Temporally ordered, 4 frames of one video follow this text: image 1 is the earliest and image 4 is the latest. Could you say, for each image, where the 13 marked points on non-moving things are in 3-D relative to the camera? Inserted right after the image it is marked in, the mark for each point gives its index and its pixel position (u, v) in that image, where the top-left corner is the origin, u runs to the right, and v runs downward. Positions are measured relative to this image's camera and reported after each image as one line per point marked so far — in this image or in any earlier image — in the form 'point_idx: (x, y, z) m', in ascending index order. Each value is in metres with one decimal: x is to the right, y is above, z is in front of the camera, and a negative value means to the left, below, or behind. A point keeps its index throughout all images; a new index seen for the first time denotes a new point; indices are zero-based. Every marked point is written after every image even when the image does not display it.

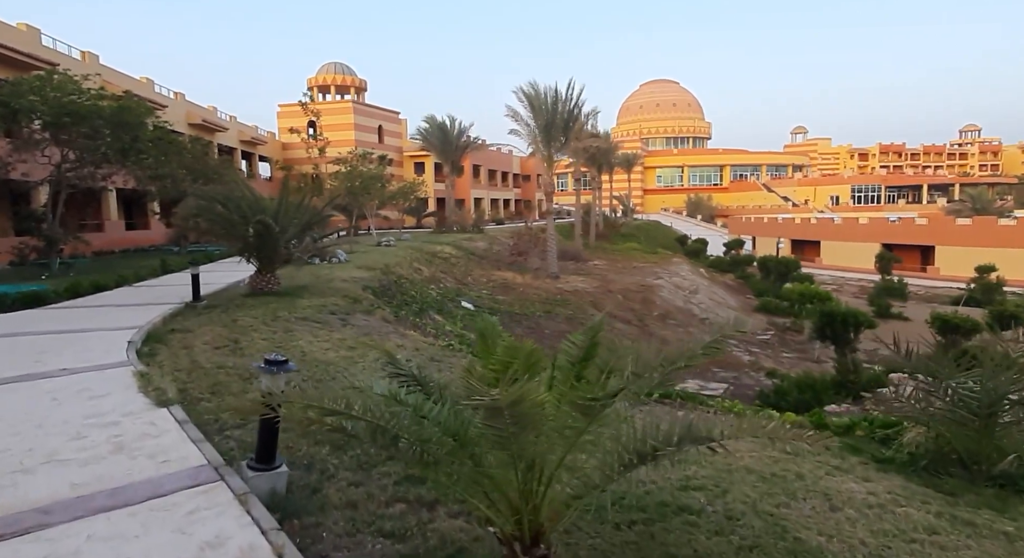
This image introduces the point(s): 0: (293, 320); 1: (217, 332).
0: (-2.8, -0.6, +7.3) m
1: (-3.4, -0.6, +6.6) m
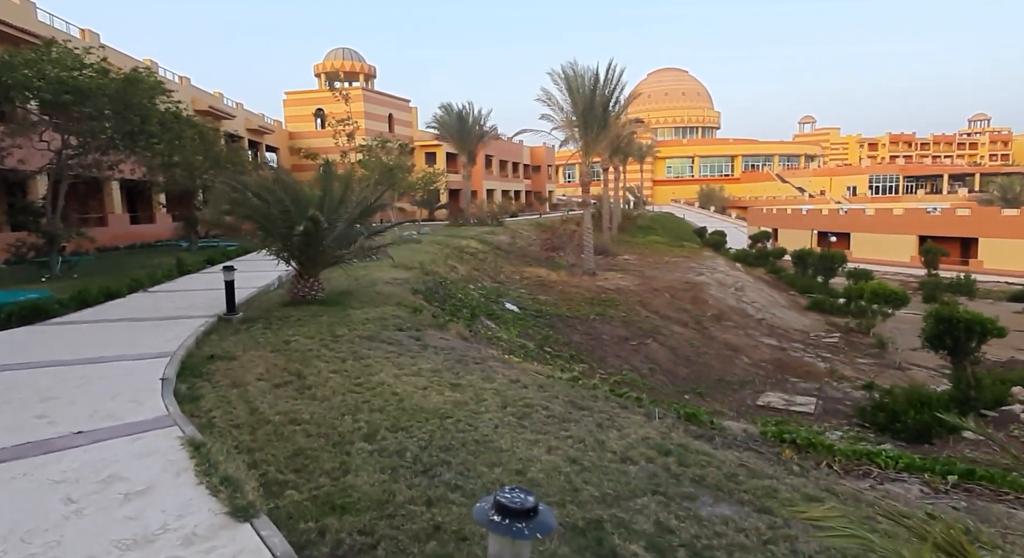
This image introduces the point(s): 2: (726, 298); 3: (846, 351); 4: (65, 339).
0: (-1.6, -0.7, +5.8) m
1: (-2.2, -0.7, +5.2) m
2: (+7.2, -0.6, +19.0) m
3: (+9.1, -1.9, +15.2) m
4: (-4.6, -0.6, +5.8) m
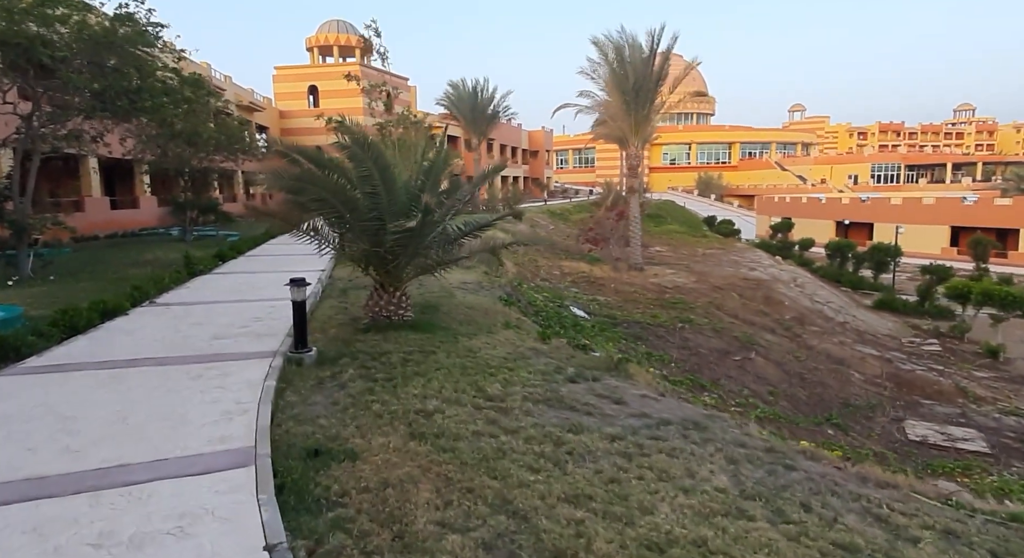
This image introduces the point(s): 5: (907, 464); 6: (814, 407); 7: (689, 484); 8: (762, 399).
0: (+0.2, -0.9, +3.6) m
1: (-0.4, -1.0, +2.9) m
2: (+8.6, -0.5, +17.0) m
3: (+10.6, -1.9, +13.4) m
4: (-2.8, -0.8, +3.4) m
5: (+5.4, -2.5, +7.7) m
6: (+5.3, -2.2, +9.8) m
7: (+0.8, -1.0, +2.7) m
8: (+4.2, -2.0, +9.3) m
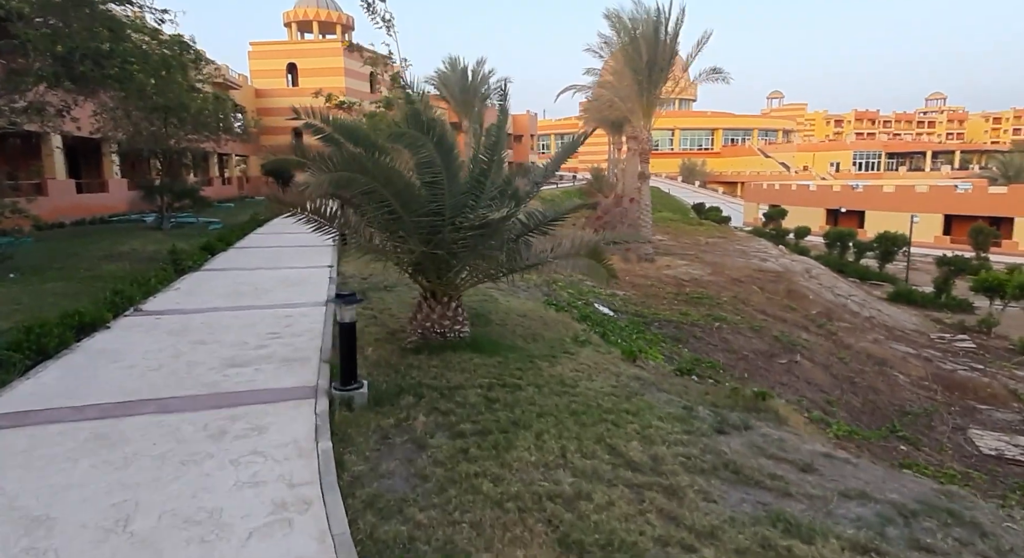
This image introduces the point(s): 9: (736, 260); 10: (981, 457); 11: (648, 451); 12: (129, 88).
0: (+1.0, -1.0, +2.5) m
1: (+0.4, -1.1, +1.8) m
2: (+8.8, -0.3, +16.3) m
3: (+10.9, -1.8, +12.8) m
4: (-2.0, -1.0, +2.3) m
5: (+6.1, -2.6, +6.9) m
6: (+5.8, -2.2, +8.9) m
7: (+1.7, -1.1, +1.7) m
8: (+4.7, -2.0, +8.4) m
9: (+7.9, +0.7, +19.4) m
10: (+6.8, -2.6, +8.1) m
11: (+0.7, -0.9, +3.0) m
12: (-6.0, +3.0, +8.8) m
